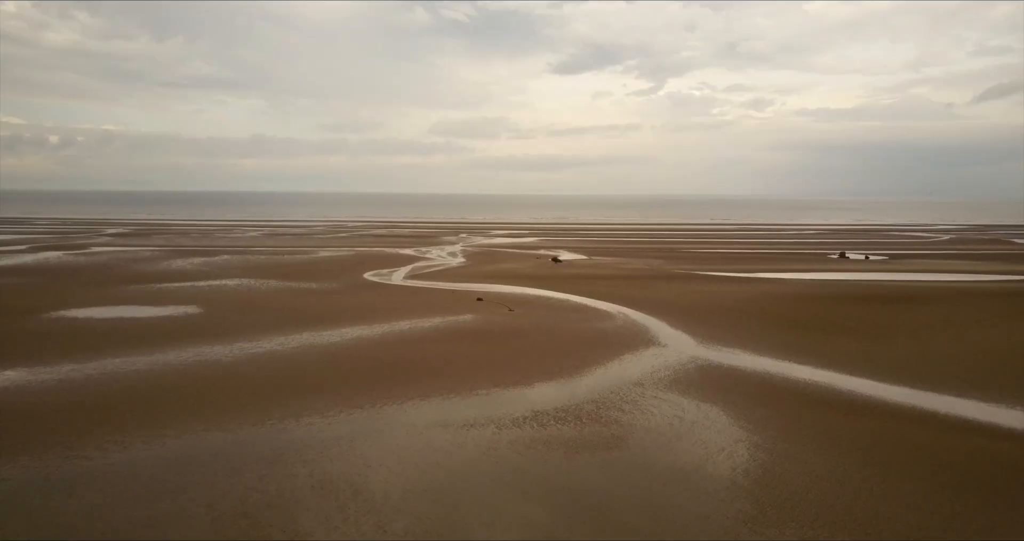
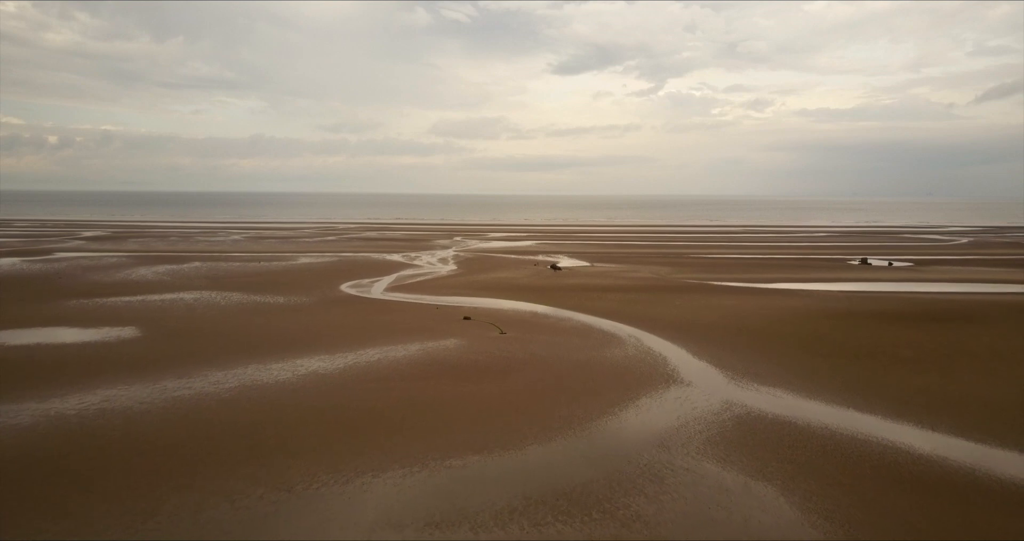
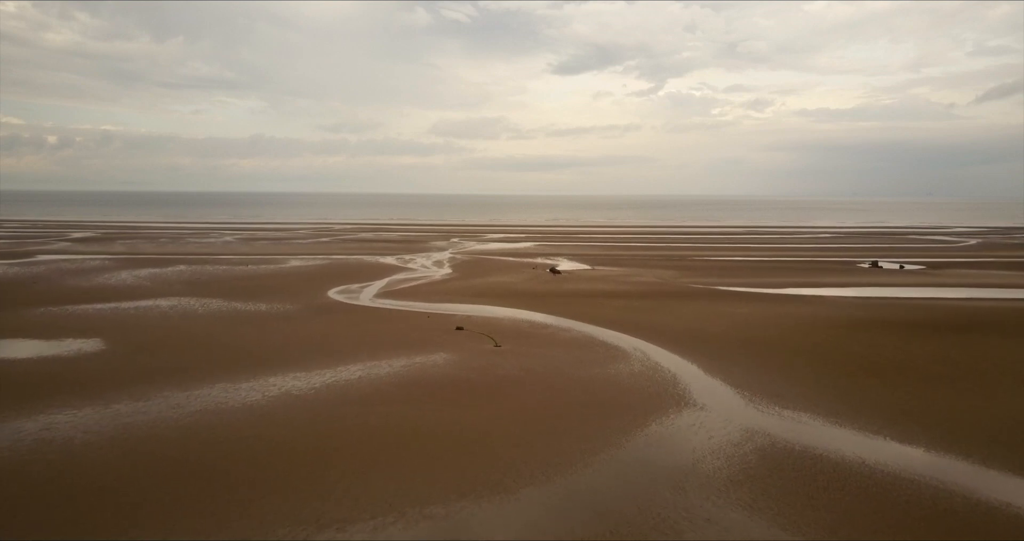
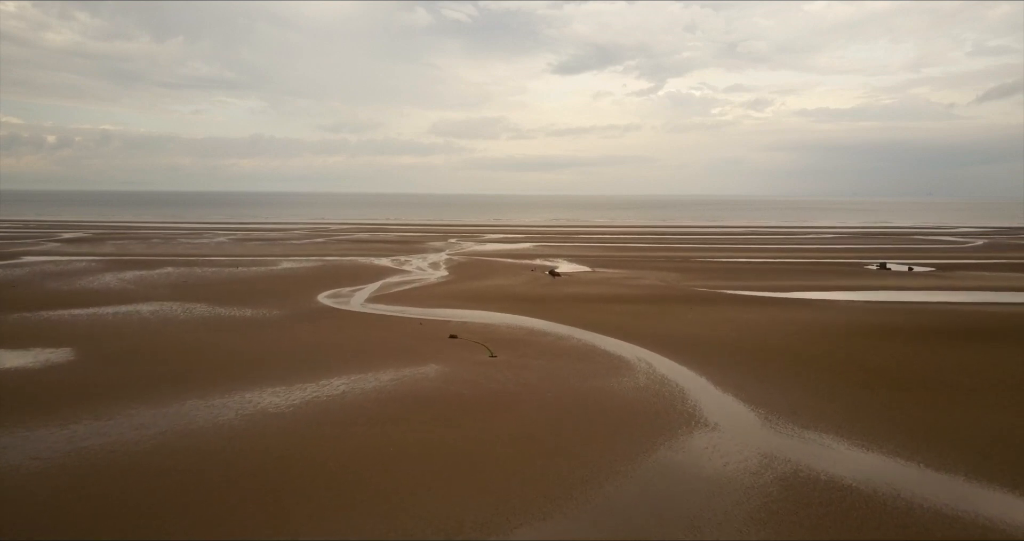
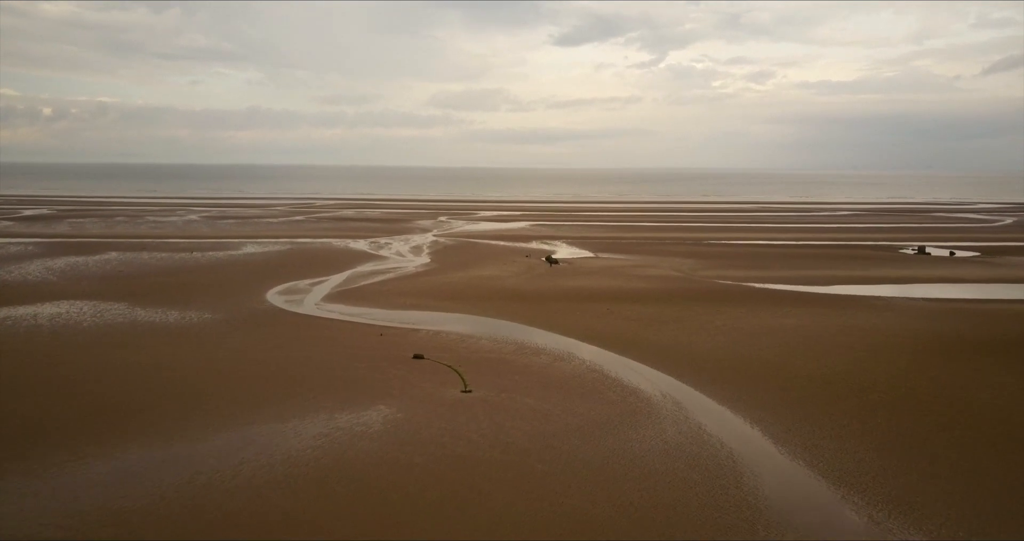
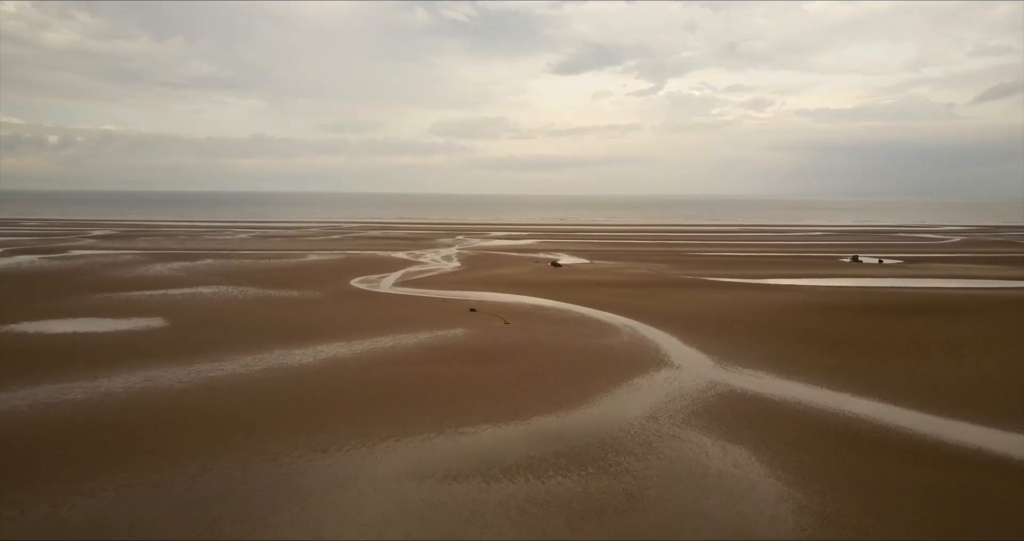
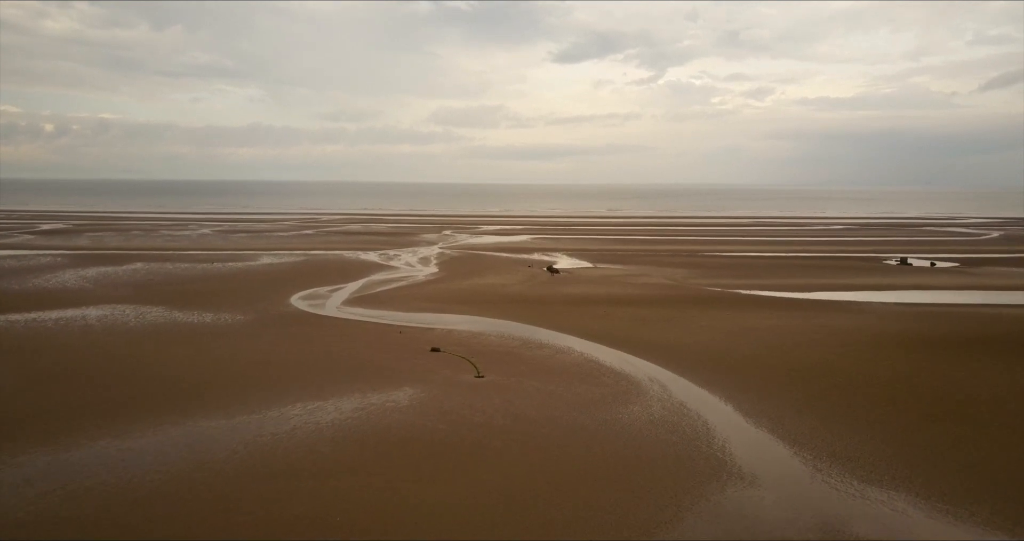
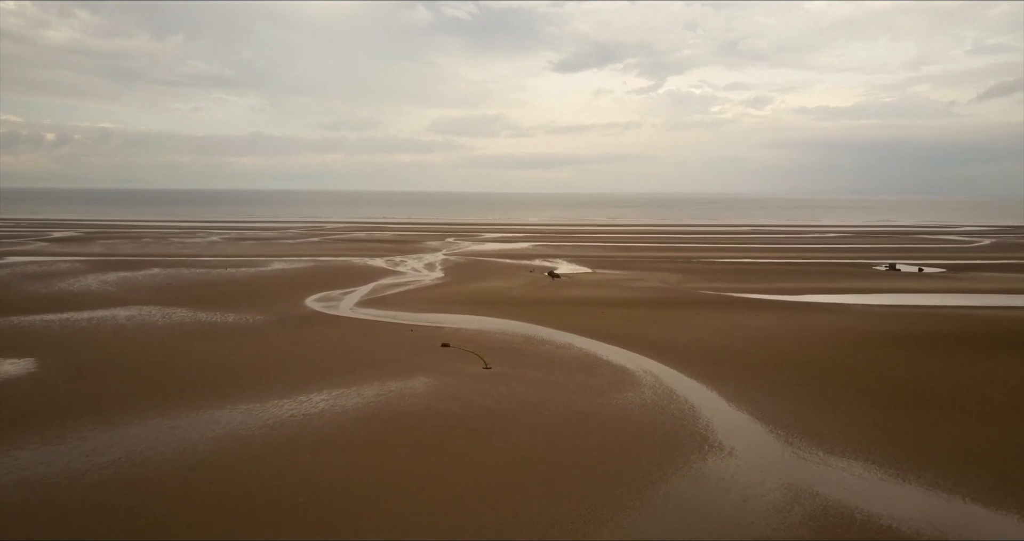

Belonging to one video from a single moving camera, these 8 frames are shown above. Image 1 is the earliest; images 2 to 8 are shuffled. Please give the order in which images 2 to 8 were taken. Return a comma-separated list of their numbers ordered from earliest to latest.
6, 2, 3, 4, 8, 7, 5
